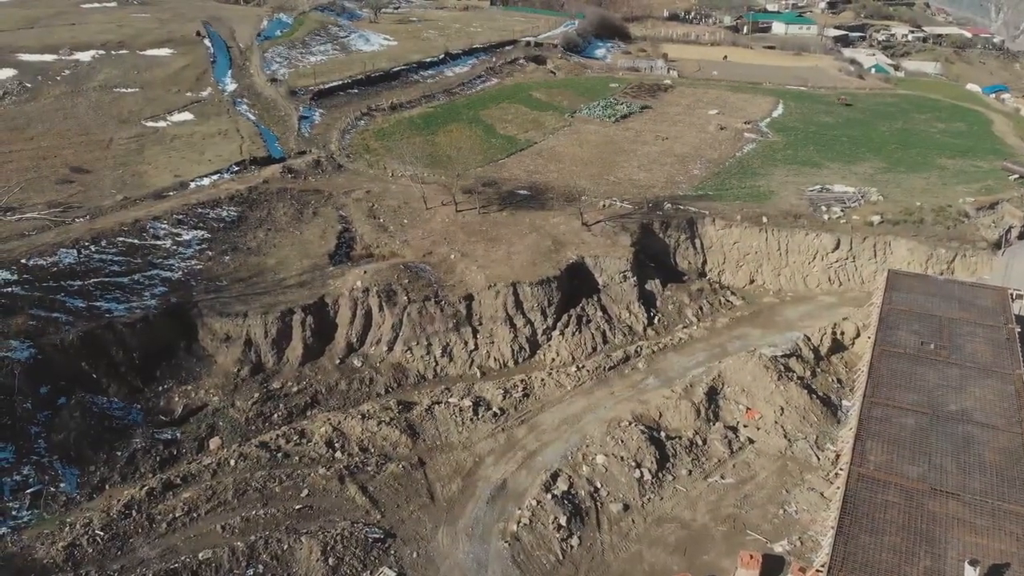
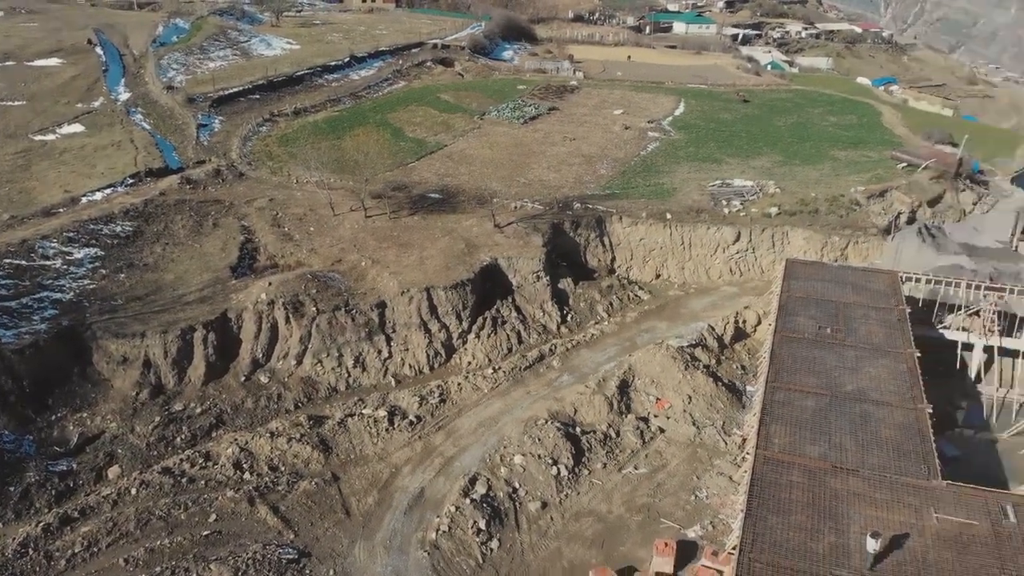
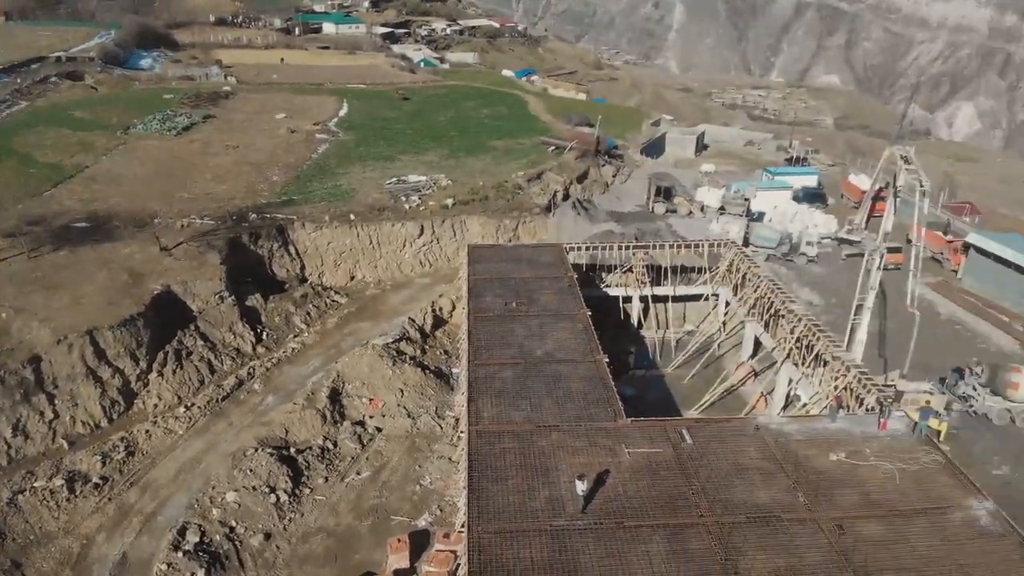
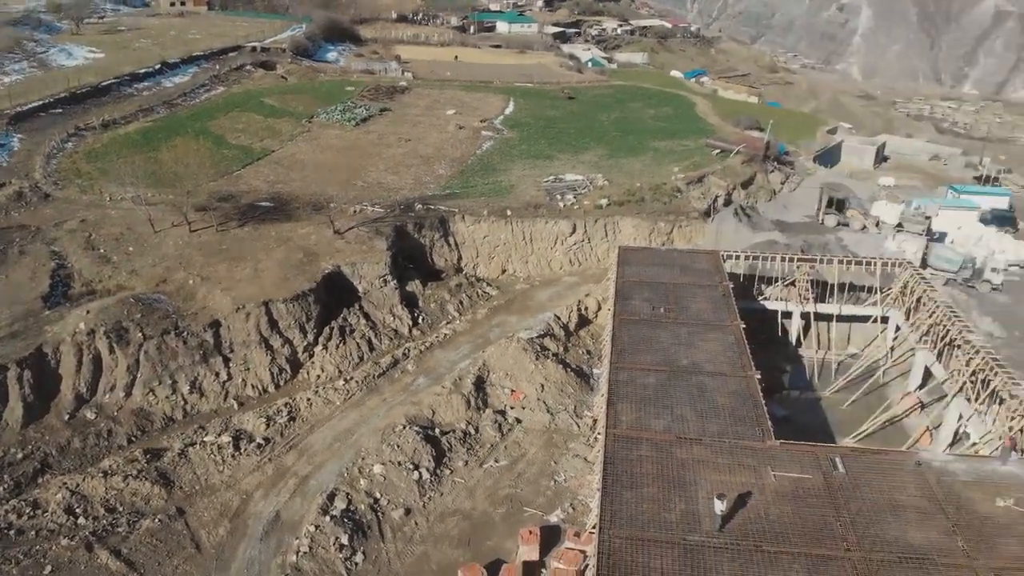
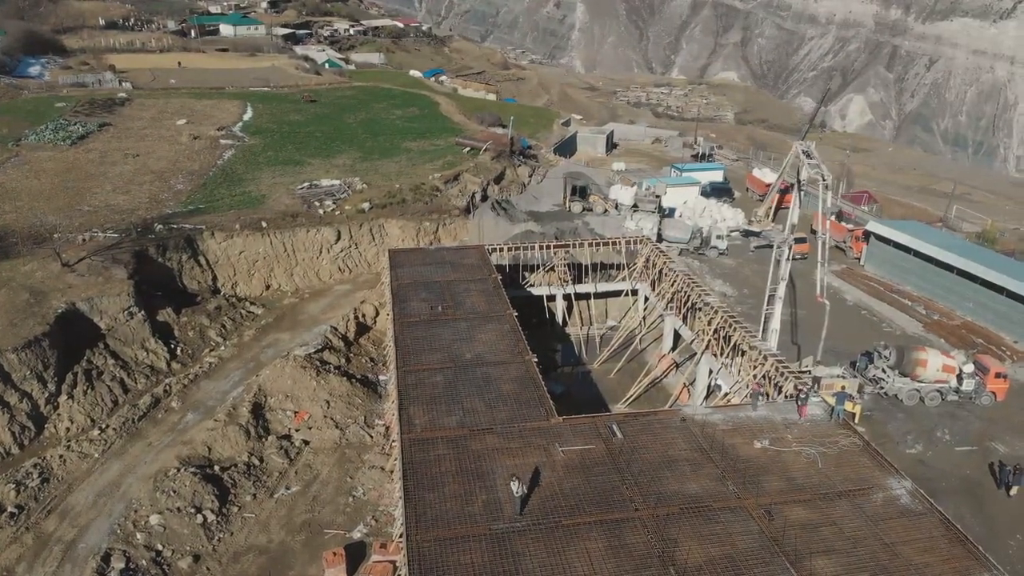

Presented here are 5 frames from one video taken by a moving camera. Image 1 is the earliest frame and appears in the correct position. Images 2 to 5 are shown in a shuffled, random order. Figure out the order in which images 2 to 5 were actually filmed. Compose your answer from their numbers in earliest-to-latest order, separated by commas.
2, 4, 3, 5
